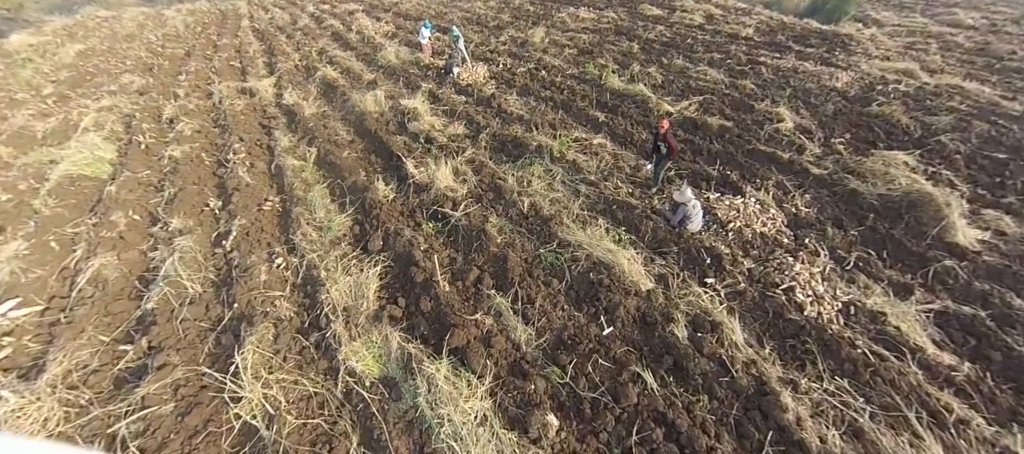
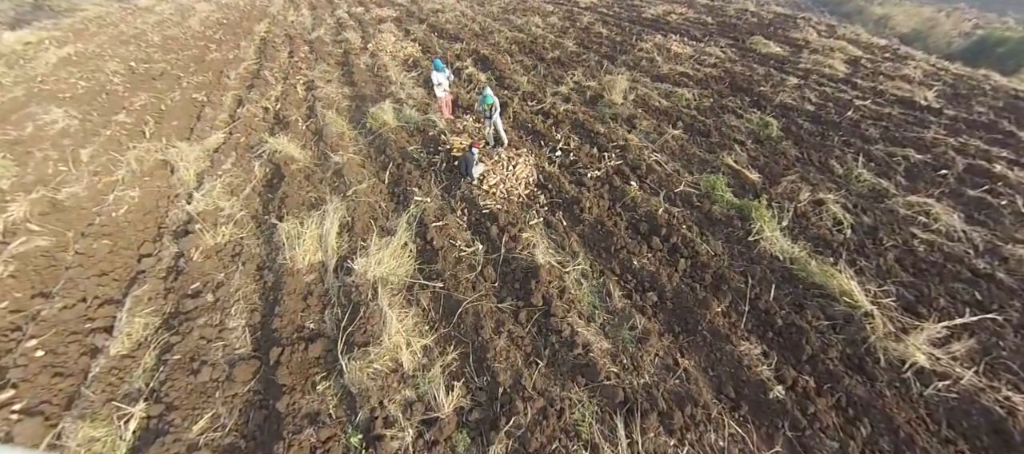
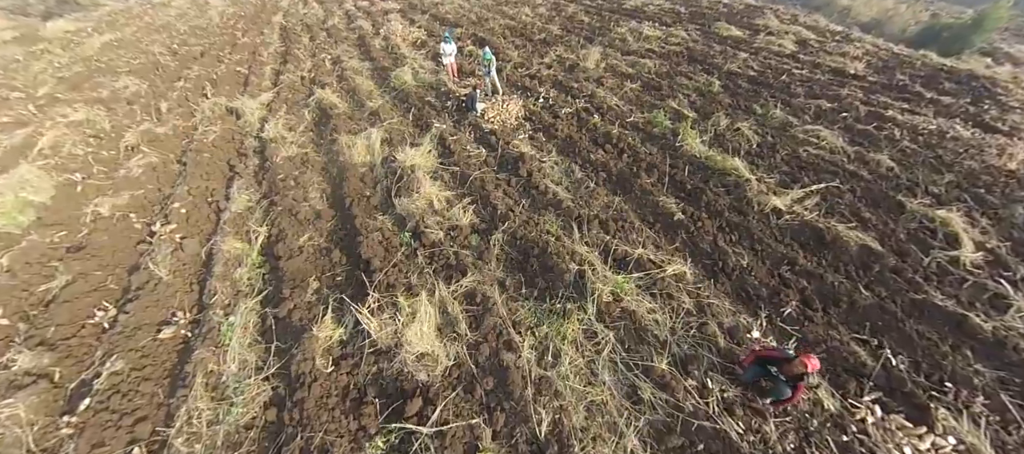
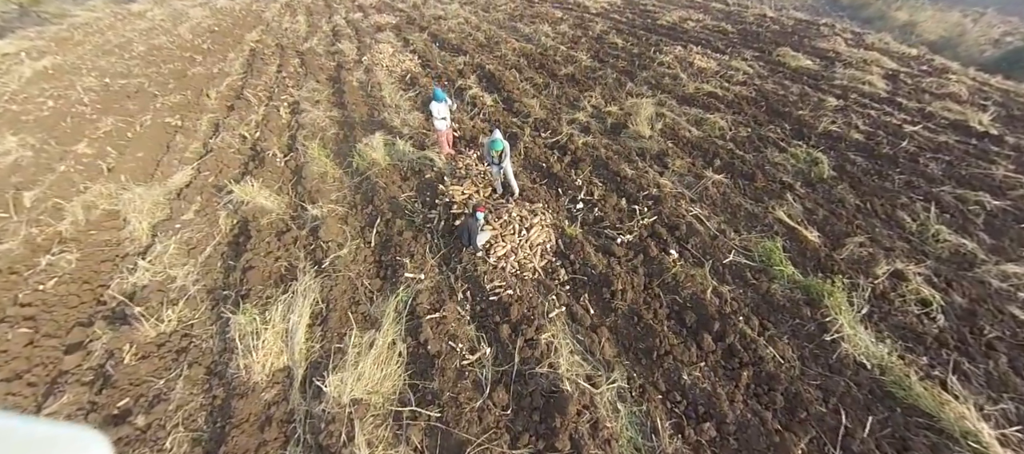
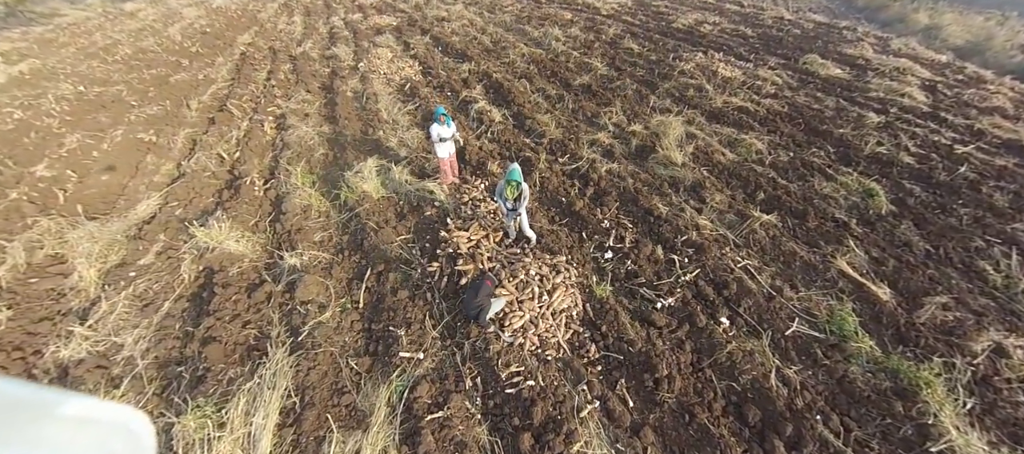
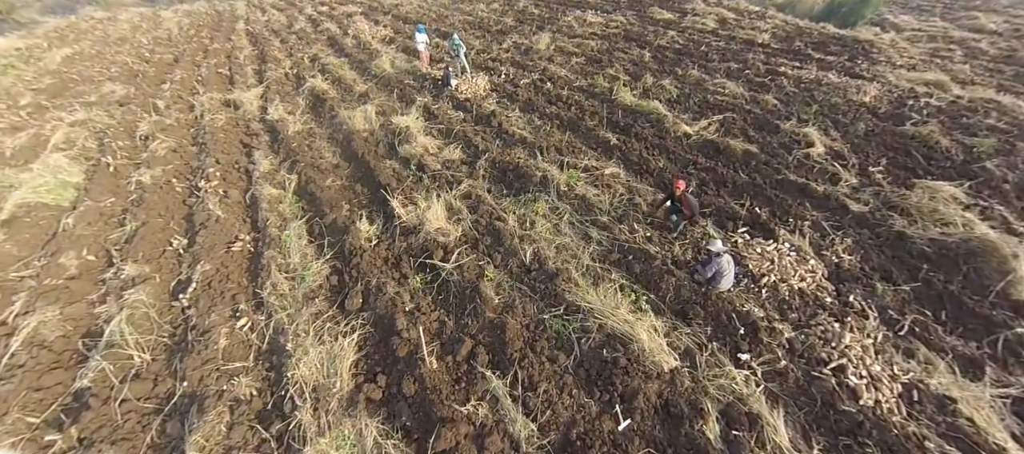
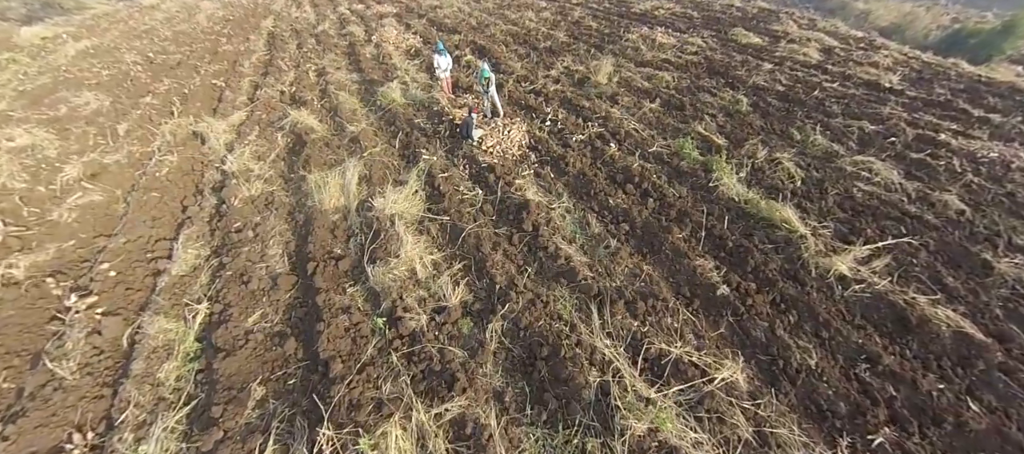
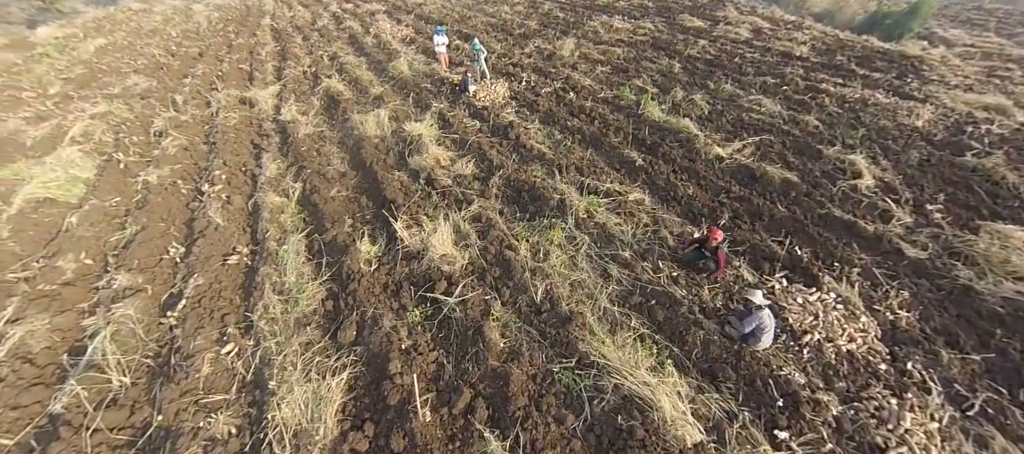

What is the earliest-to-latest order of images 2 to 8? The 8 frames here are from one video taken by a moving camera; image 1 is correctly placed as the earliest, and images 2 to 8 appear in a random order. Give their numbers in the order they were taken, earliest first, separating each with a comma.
6, 8, 3, 7, 2, 4, 5
